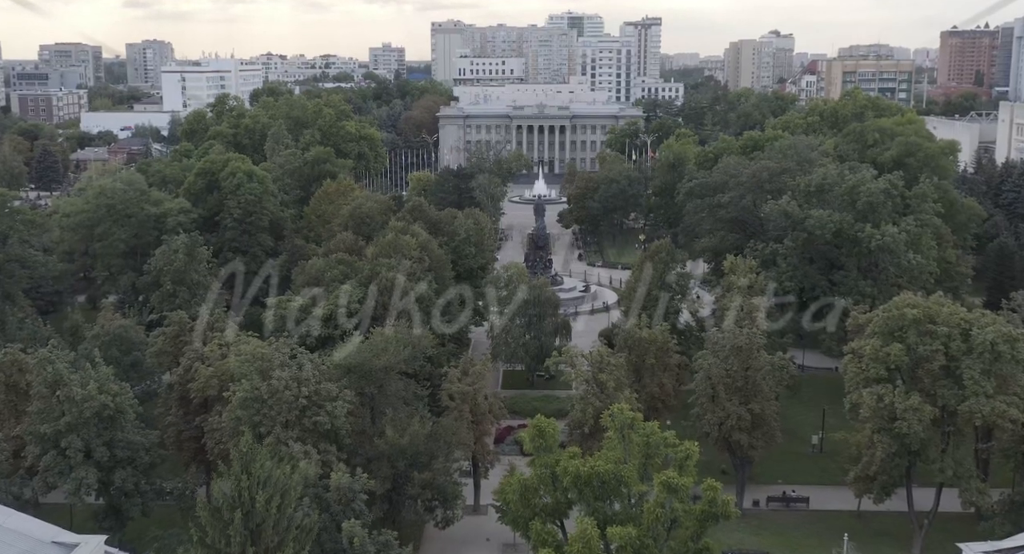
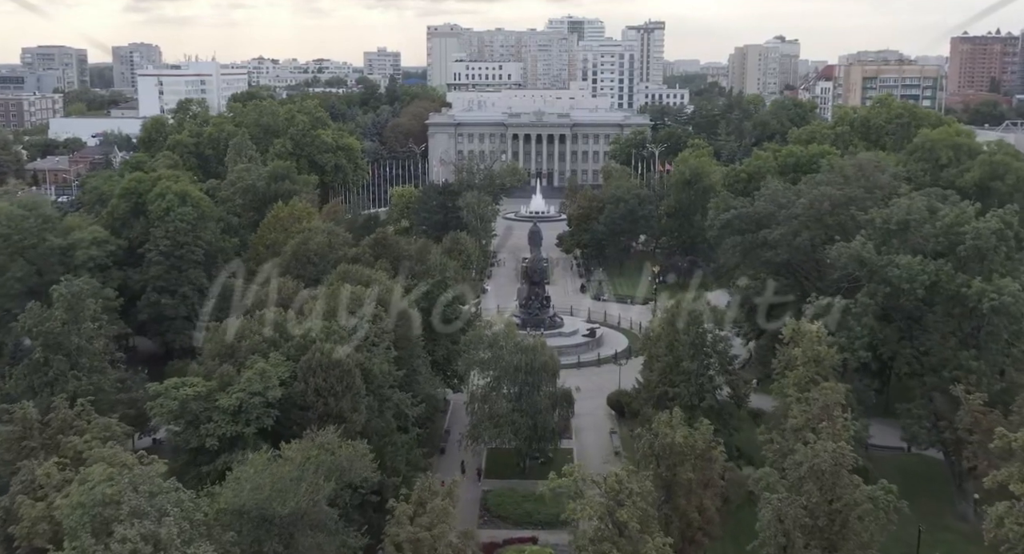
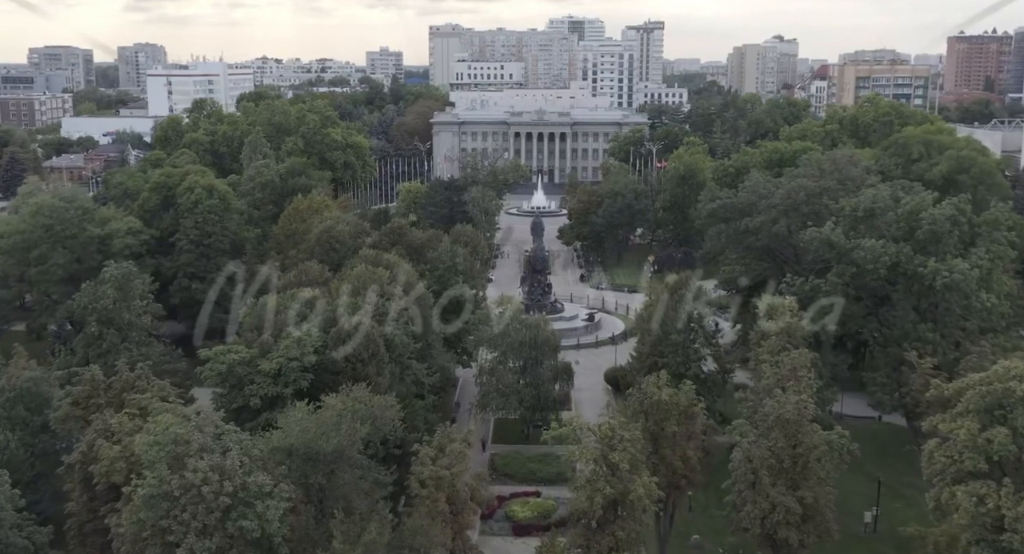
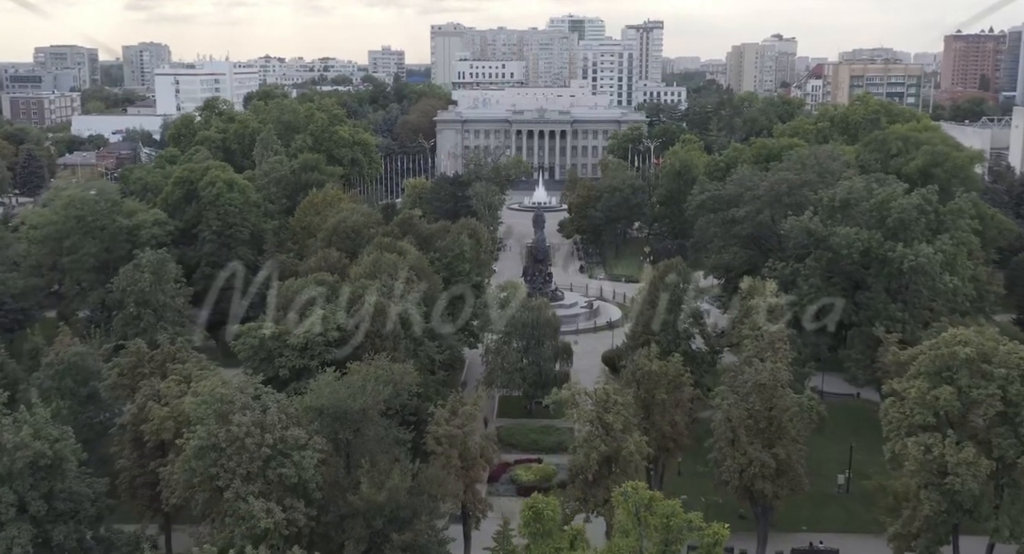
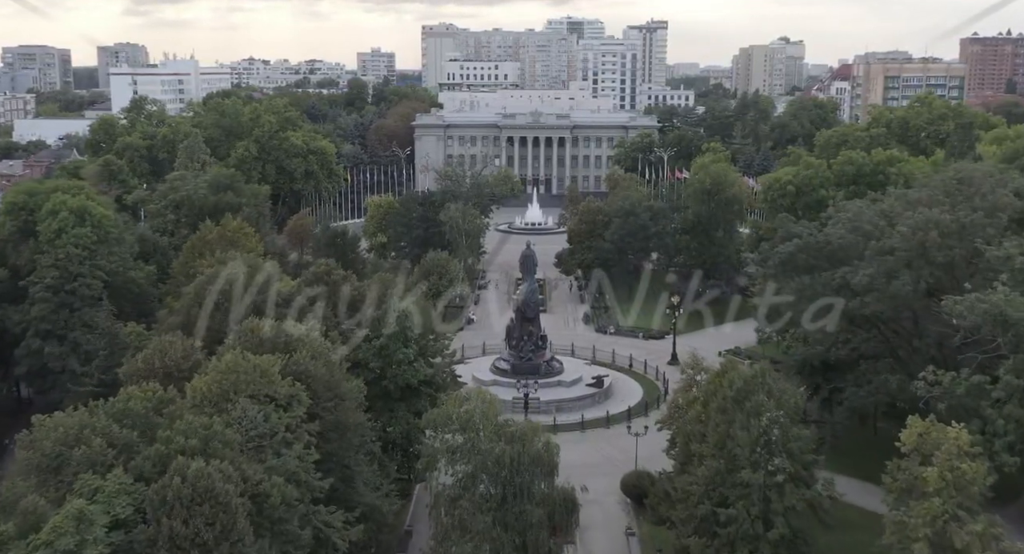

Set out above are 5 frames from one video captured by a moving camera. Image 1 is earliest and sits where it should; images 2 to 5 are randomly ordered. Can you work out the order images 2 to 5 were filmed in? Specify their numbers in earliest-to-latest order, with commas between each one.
4, 3, 2, 5
